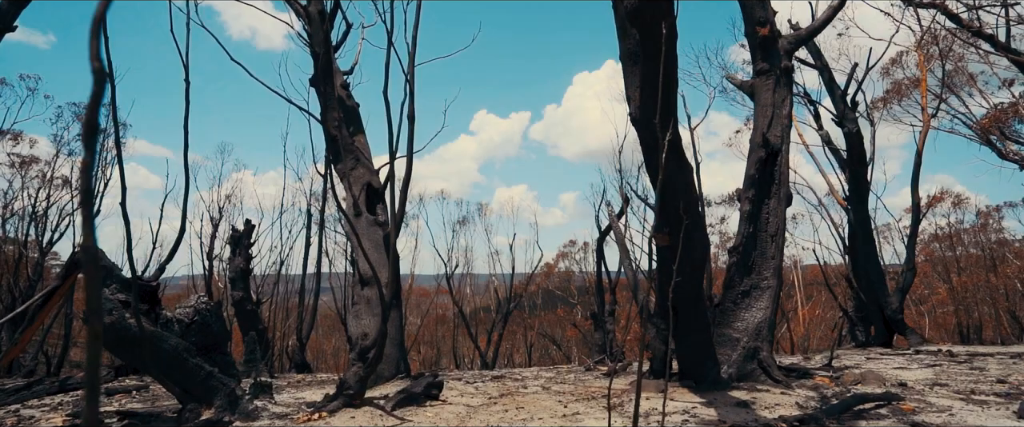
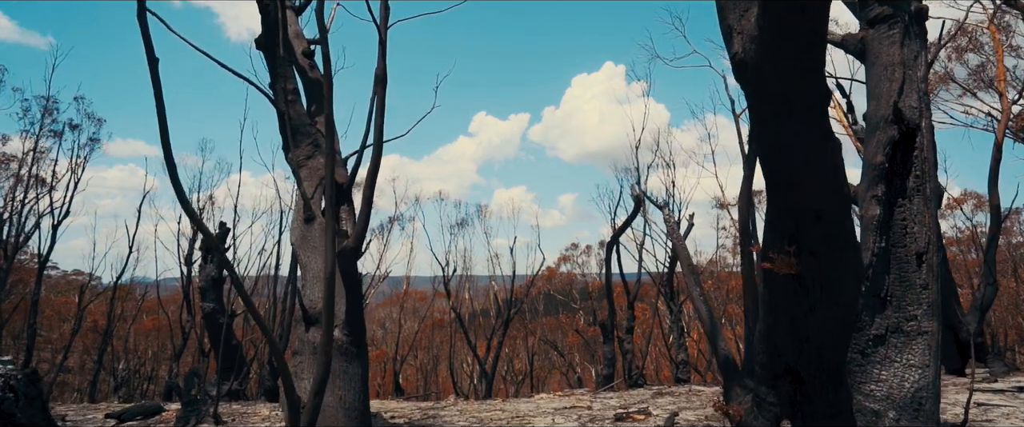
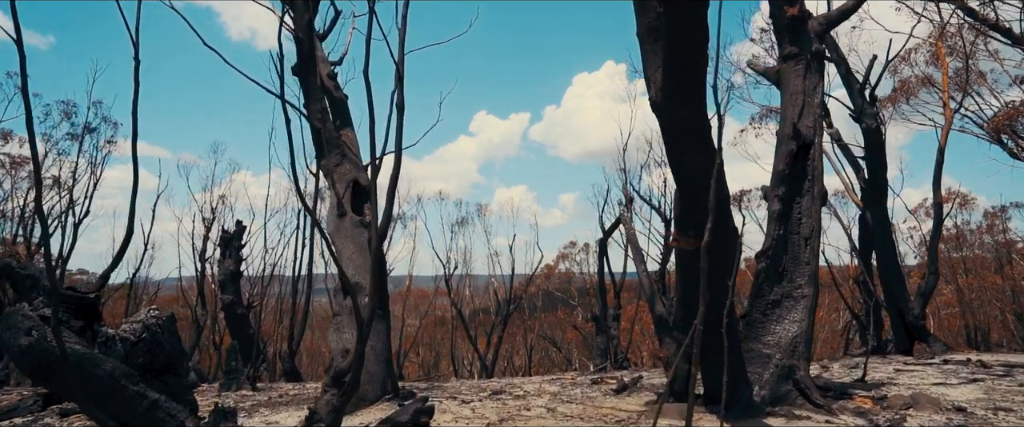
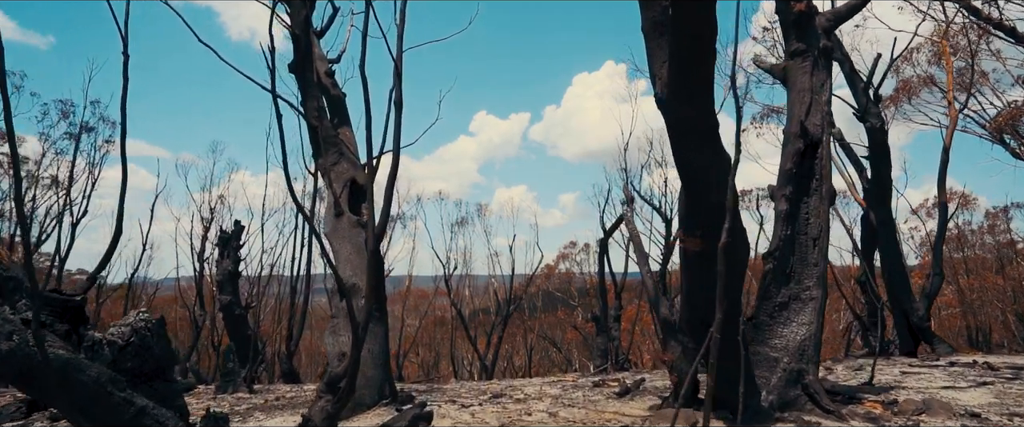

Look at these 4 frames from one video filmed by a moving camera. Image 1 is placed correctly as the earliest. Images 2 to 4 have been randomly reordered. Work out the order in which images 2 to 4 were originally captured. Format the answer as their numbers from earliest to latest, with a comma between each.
3, 4, 2
